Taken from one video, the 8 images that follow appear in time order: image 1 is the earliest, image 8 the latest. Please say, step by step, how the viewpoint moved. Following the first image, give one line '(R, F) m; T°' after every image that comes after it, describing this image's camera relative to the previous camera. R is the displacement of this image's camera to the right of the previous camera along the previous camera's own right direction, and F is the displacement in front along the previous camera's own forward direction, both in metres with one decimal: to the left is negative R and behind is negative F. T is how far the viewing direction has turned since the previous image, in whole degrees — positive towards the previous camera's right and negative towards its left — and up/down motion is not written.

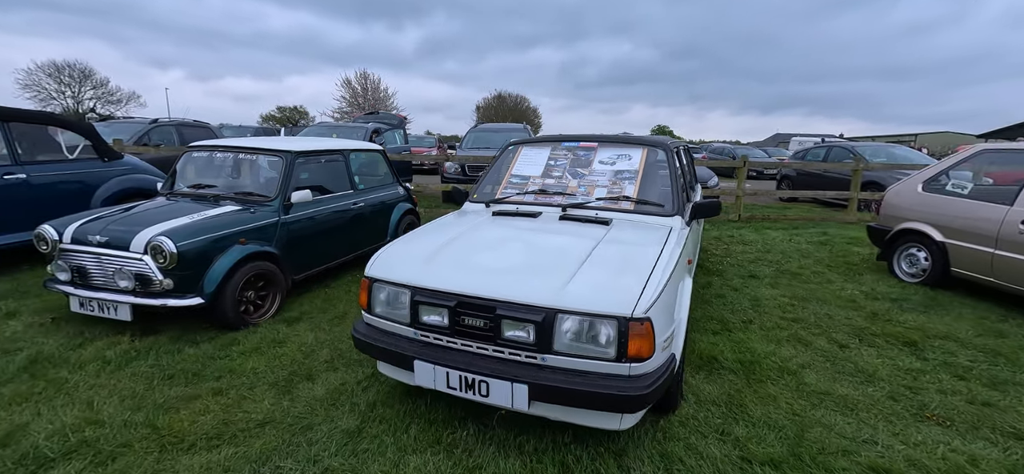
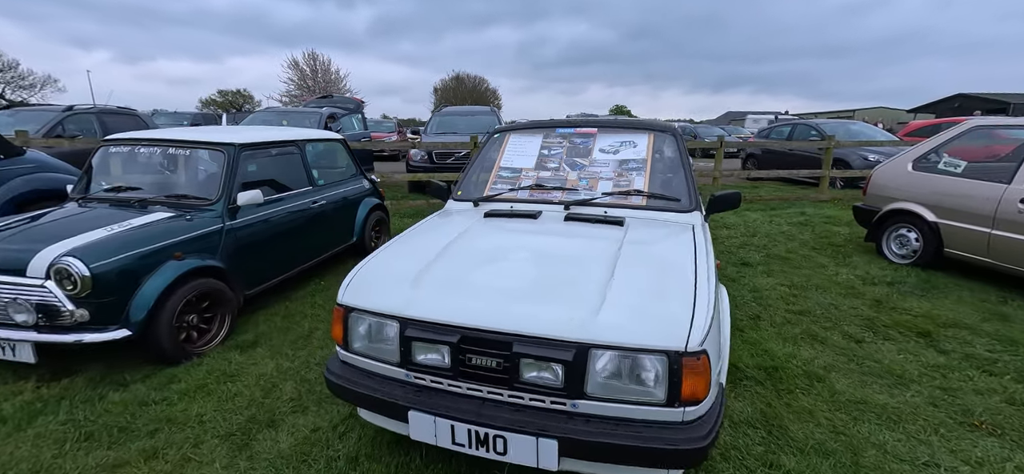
(-0.2, +0.5) m; +5°
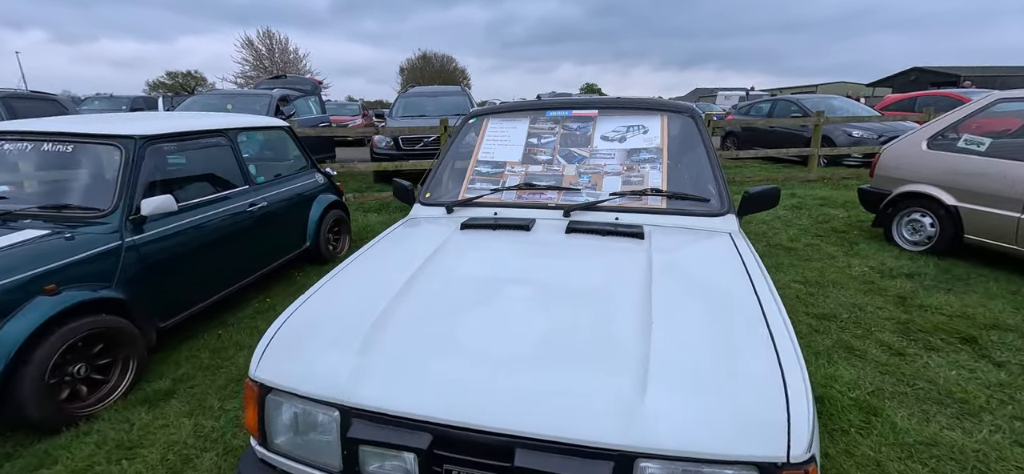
(-0.1, +0.6) m; +3°
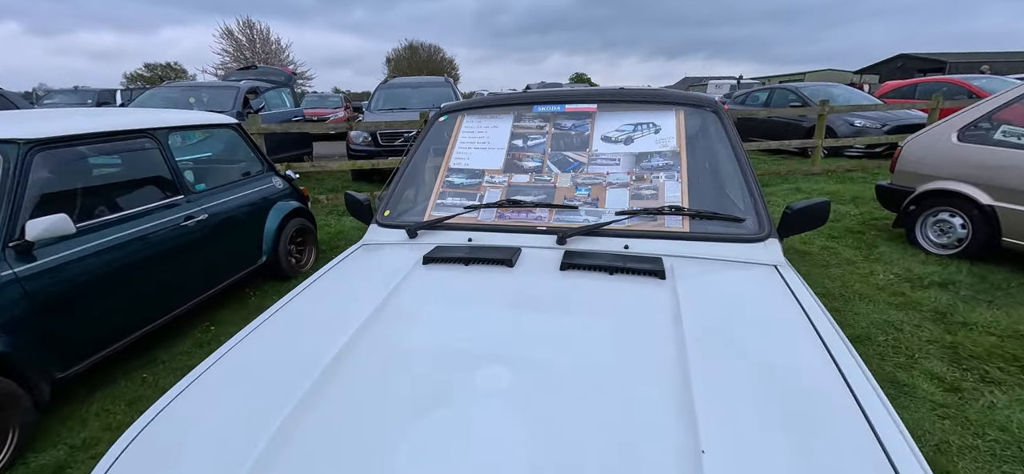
(0.0, +0.5) m; +1°
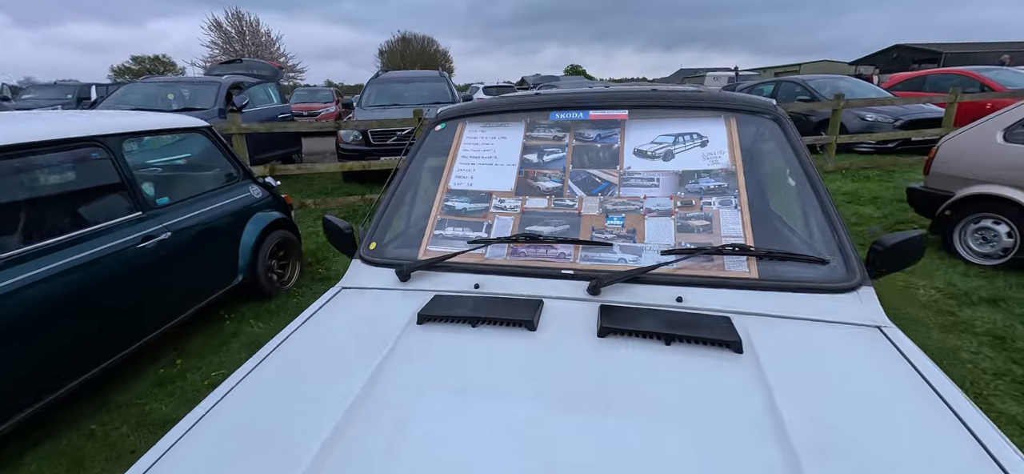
(-0.1, +0.4) m; +1°
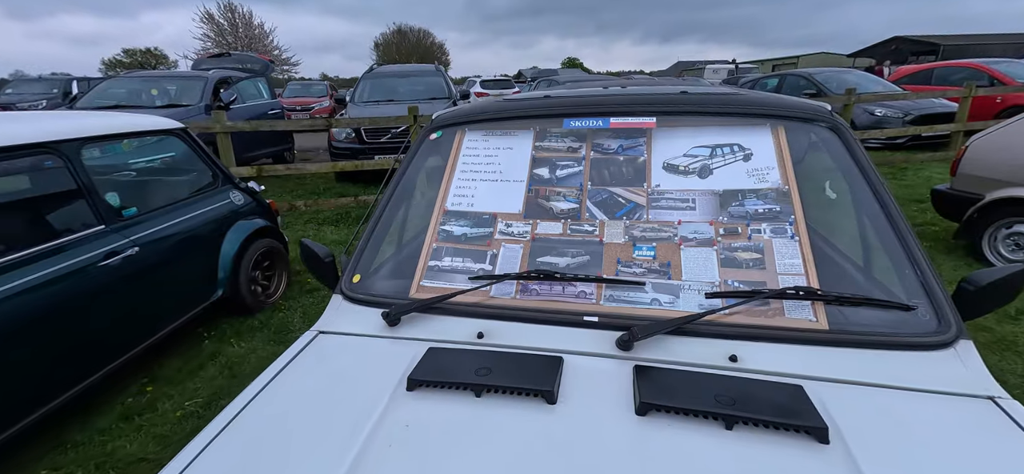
(0.0, +0.3) m; 0°
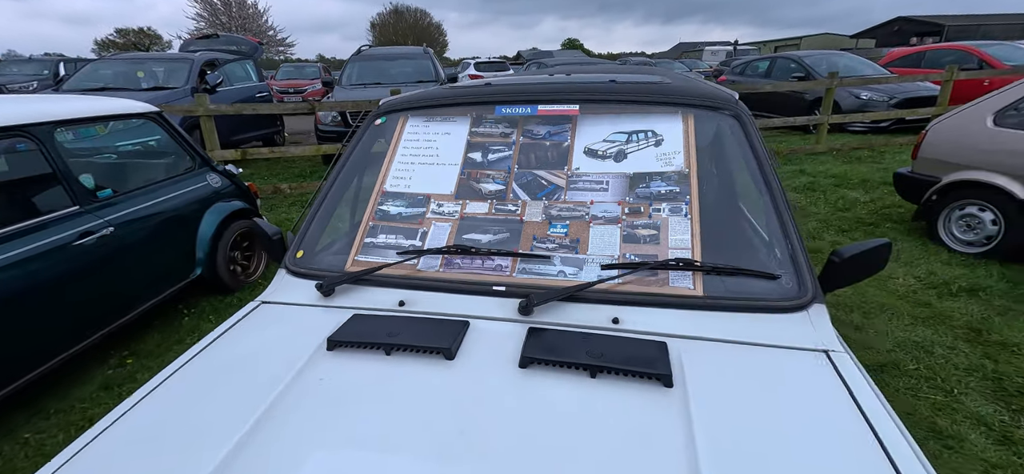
(+0.2, -0.1) m; 0°
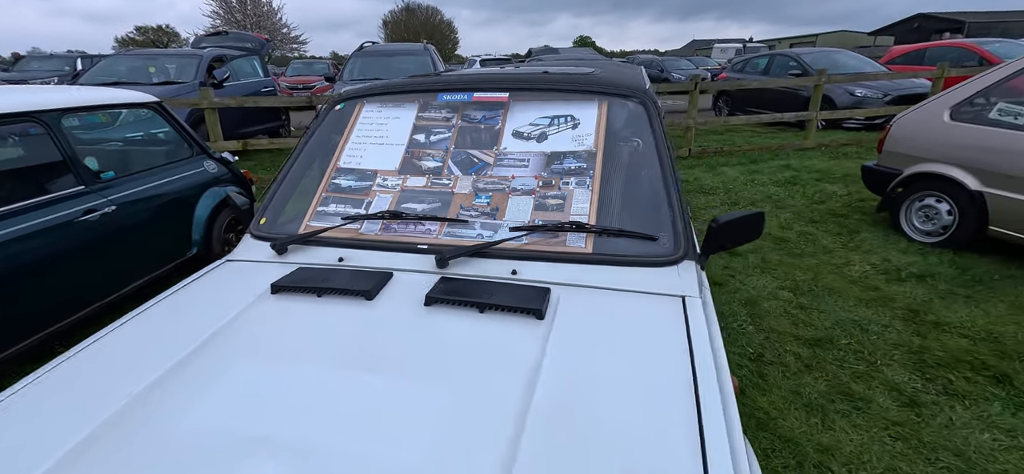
(+0.3, -0.2) m; -1°
